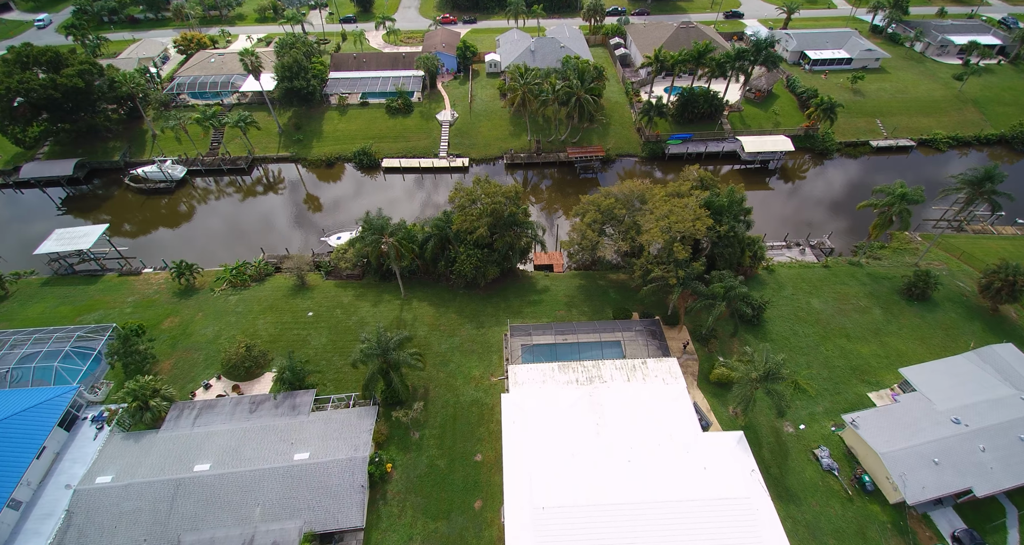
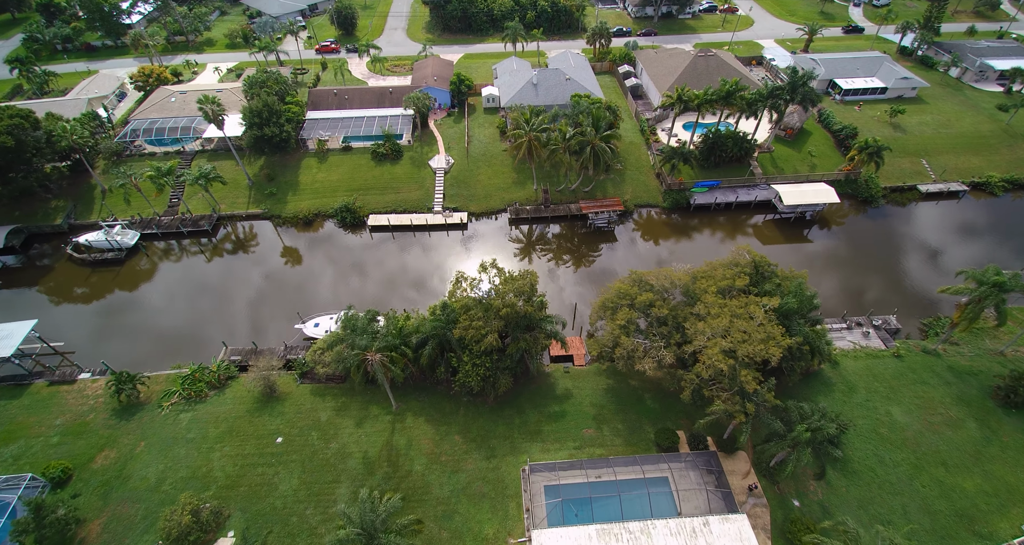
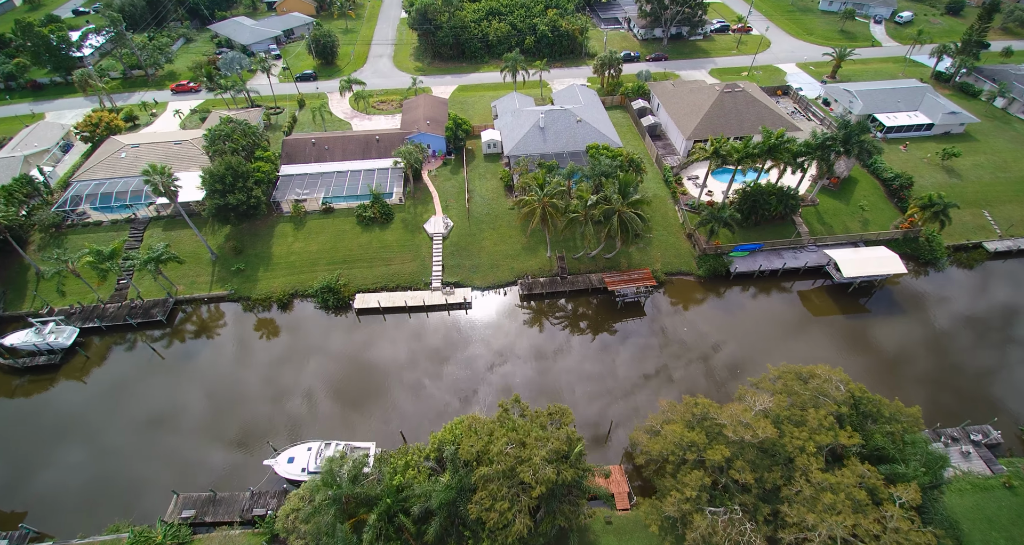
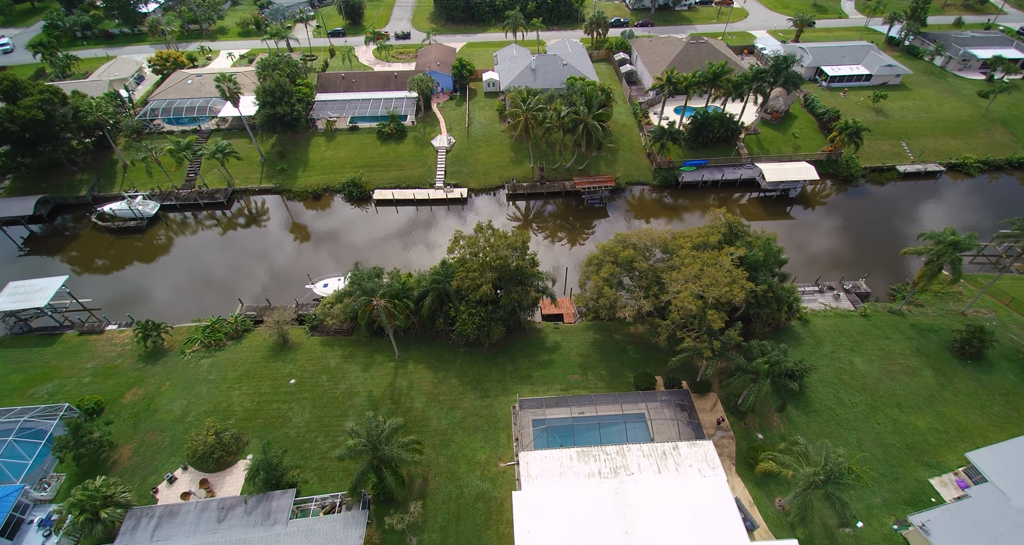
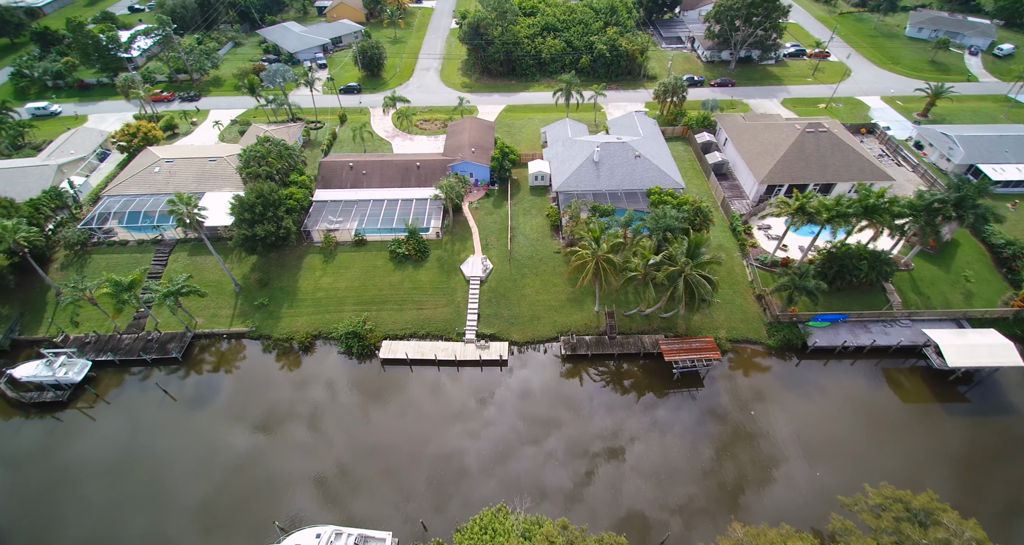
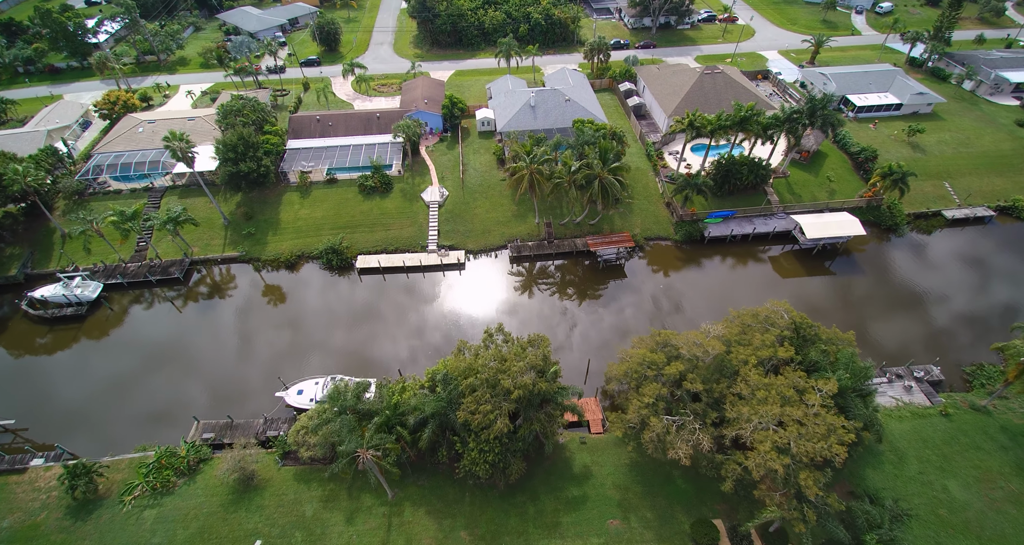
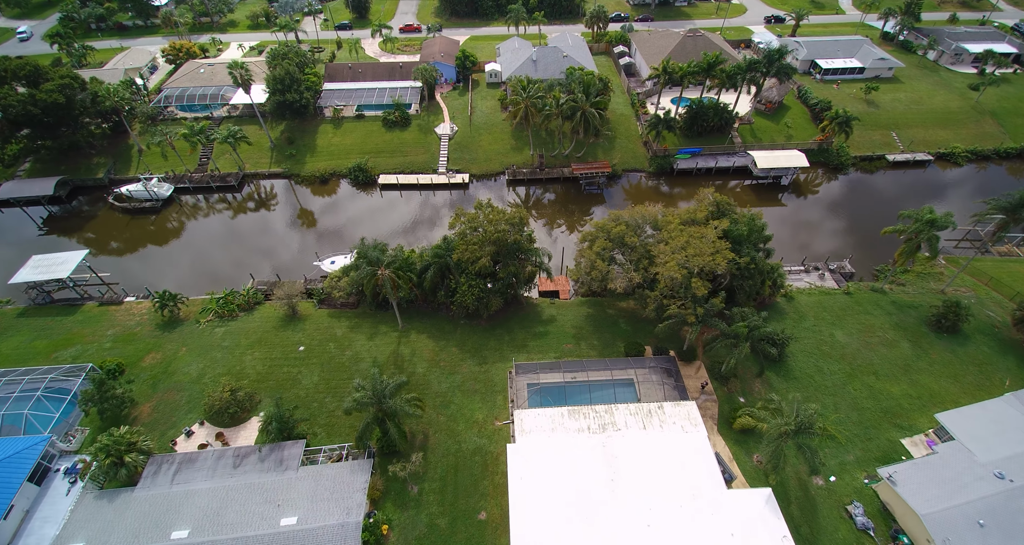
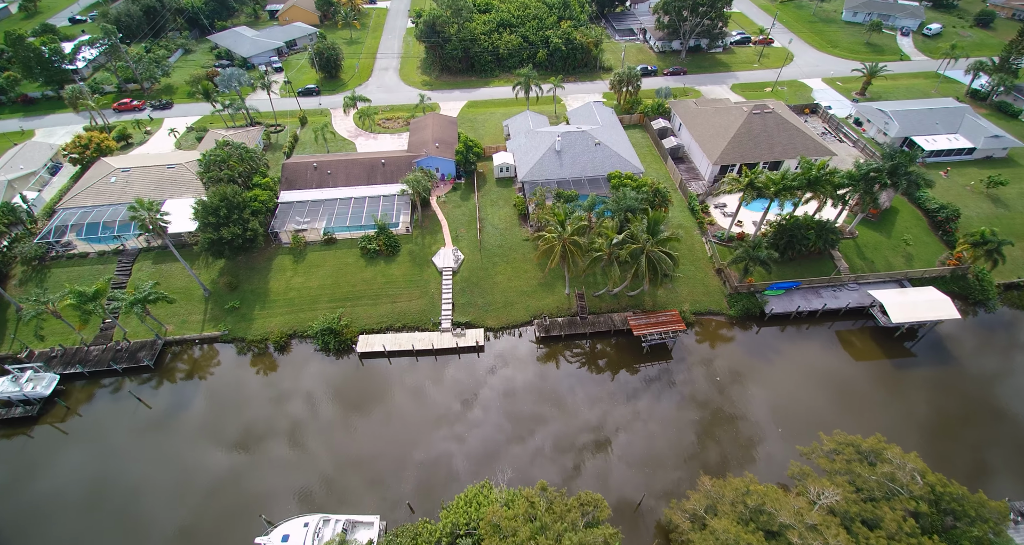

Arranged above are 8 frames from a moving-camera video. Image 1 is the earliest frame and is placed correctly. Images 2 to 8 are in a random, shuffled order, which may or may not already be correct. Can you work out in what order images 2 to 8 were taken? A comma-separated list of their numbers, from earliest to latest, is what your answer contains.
7, 4, 2, 6, 3, 8, 5
